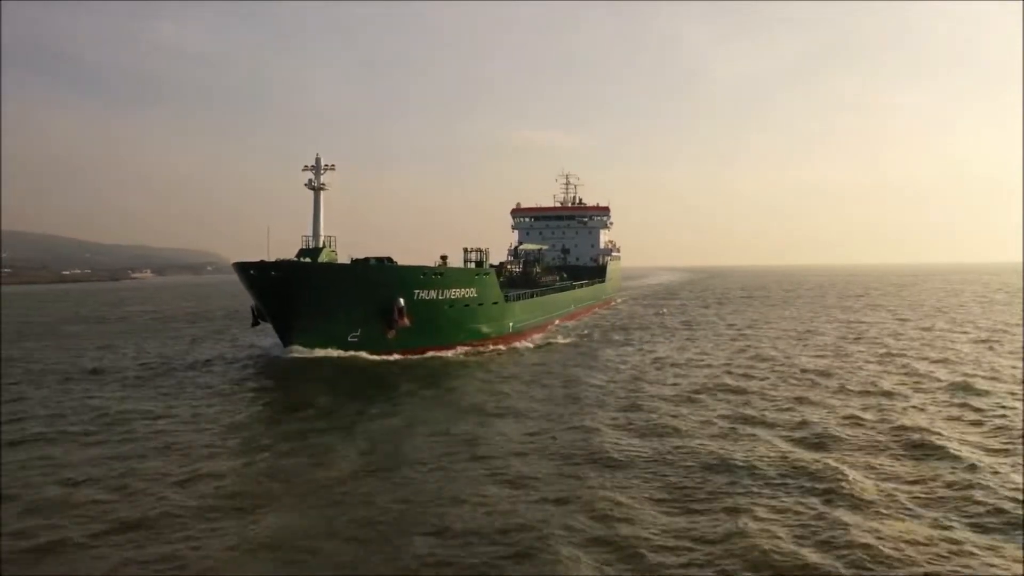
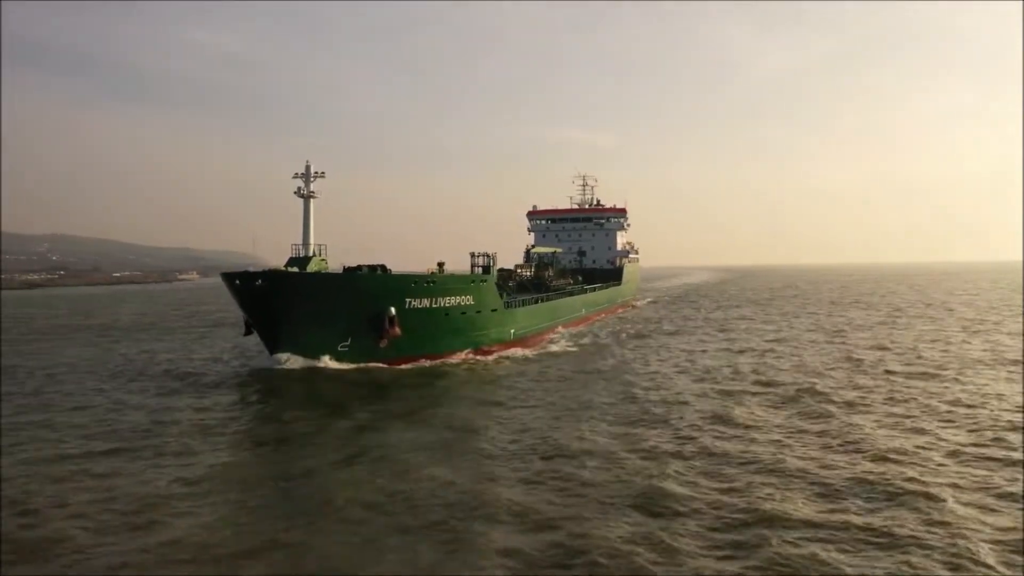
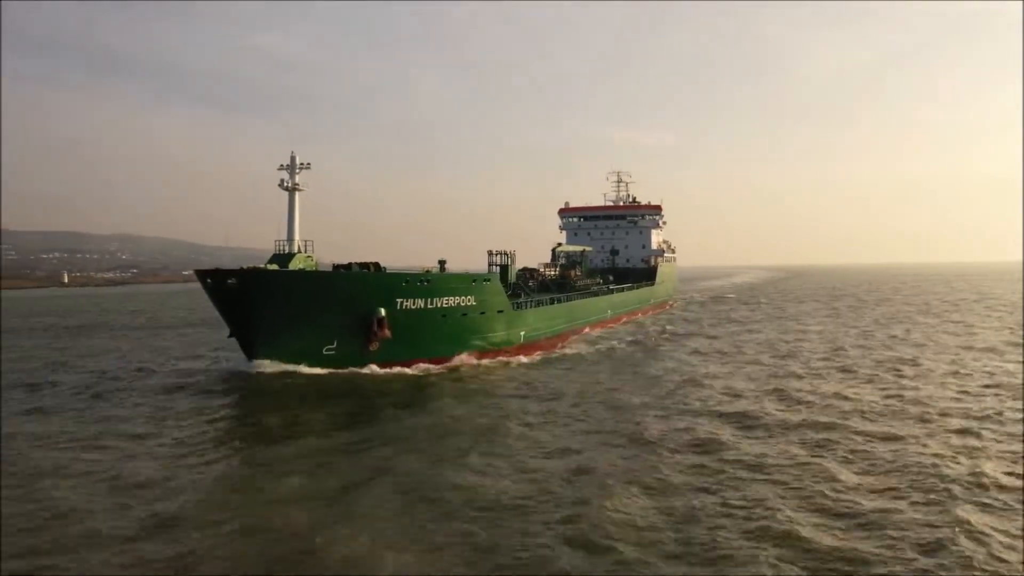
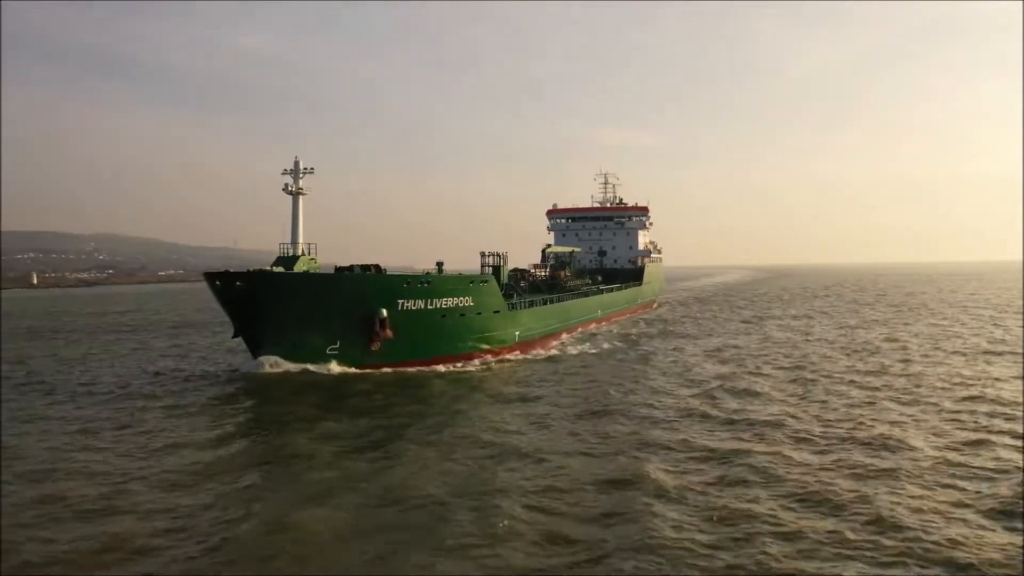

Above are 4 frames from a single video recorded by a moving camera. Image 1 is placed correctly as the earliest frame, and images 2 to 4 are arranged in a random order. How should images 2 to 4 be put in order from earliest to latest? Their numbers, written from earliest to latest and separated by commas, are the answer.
2, 4, 3
